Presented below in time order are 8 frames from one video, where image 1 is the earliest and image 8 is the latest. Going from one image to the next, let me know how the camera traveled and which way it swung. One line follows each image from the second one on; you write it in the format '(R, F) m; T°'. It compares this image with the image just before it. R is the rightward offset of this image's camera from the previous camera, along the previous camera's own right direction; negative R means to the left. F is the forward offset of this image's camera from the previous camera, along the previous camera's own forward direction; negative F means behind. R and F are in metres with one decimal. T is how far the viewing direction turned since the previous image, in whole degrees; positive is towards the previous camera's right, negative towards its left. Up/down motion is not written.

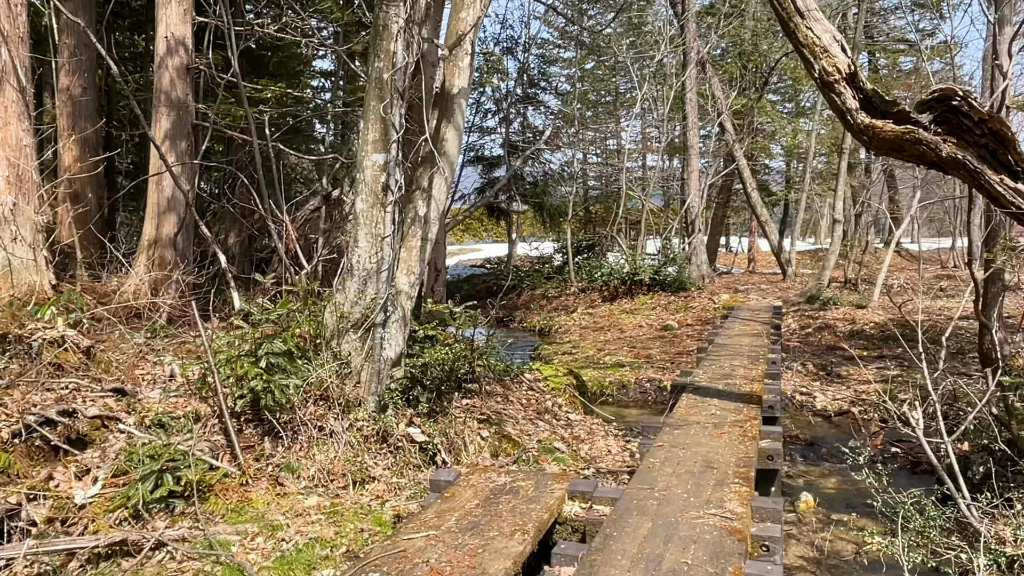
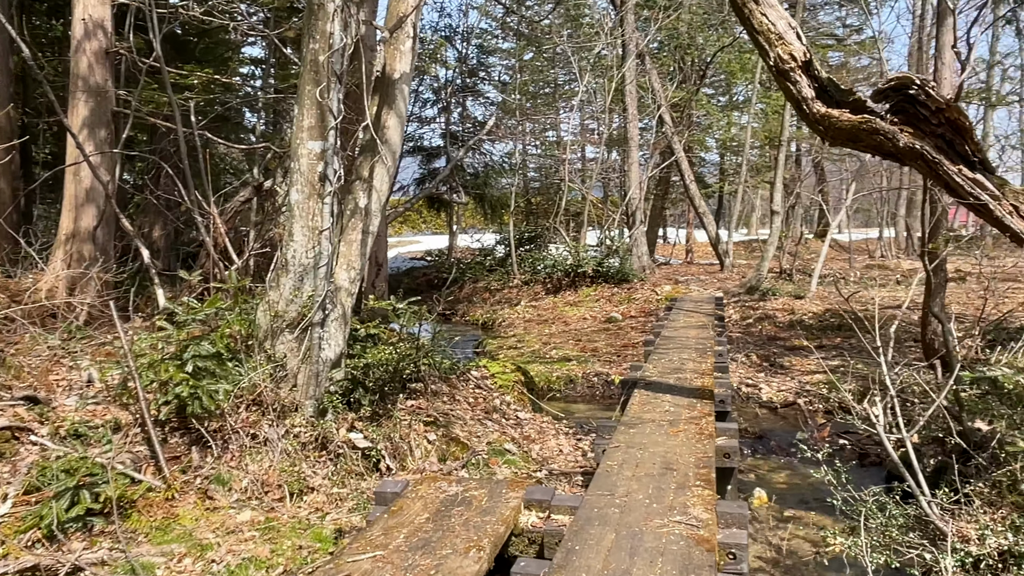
(0.0, +0.2) m; +4°
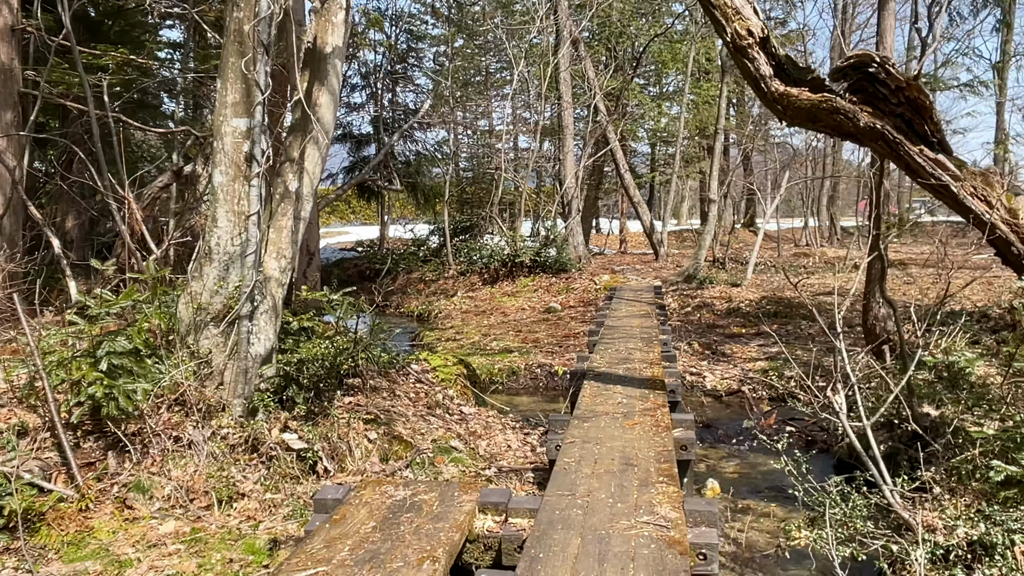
(-0.1, +0.3) m; +5°
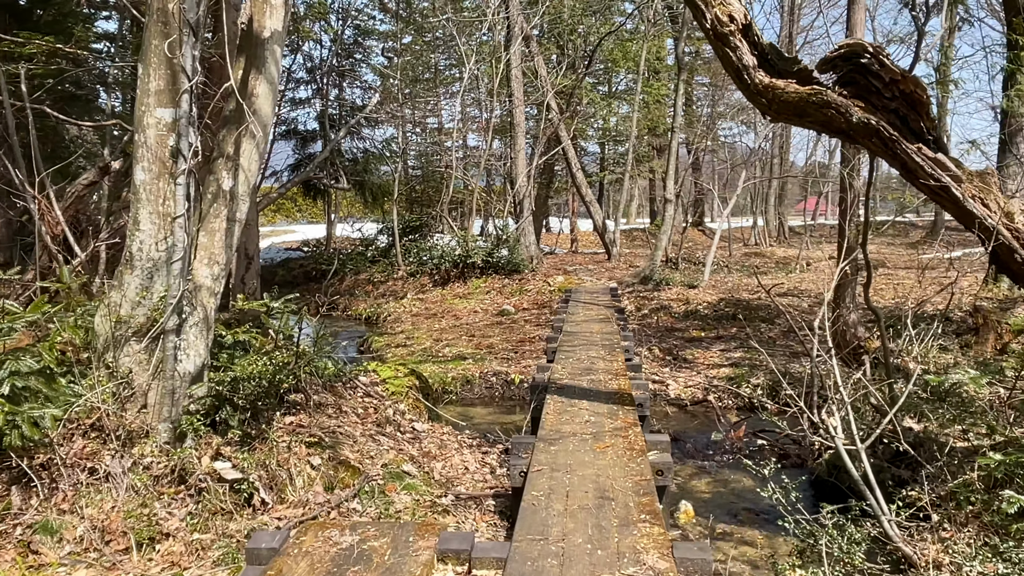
(0.0, +0.4) m; +4°
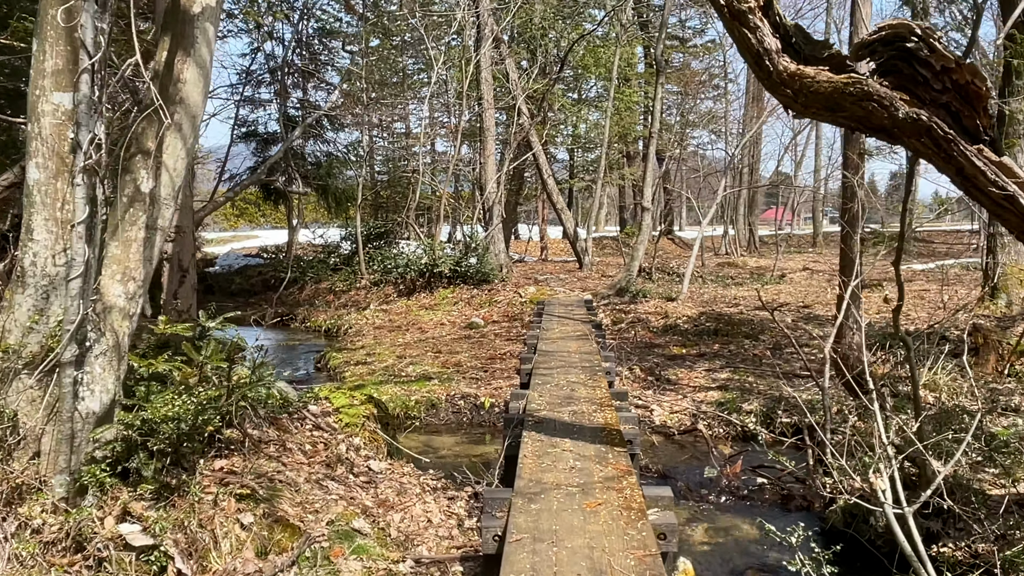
(0.0, +0.6) m; +2°
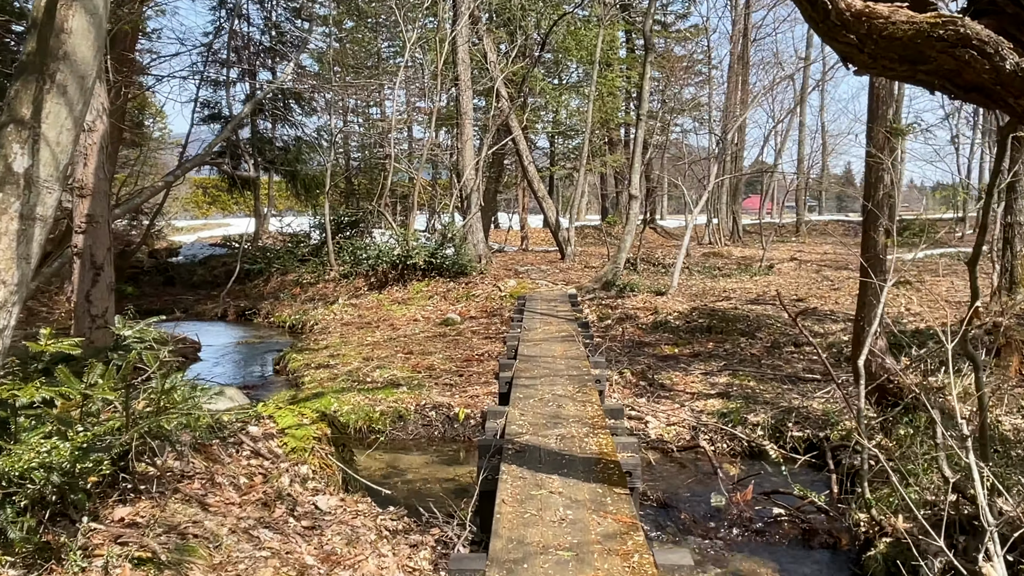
(0.0, +0.8) m; +1°
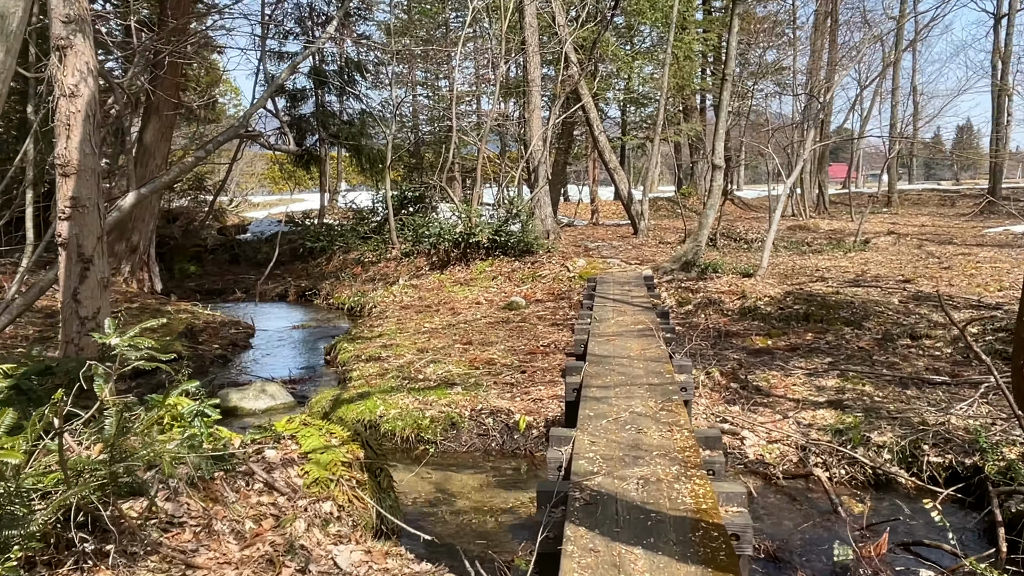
(0.0, +0.9) m; -5°
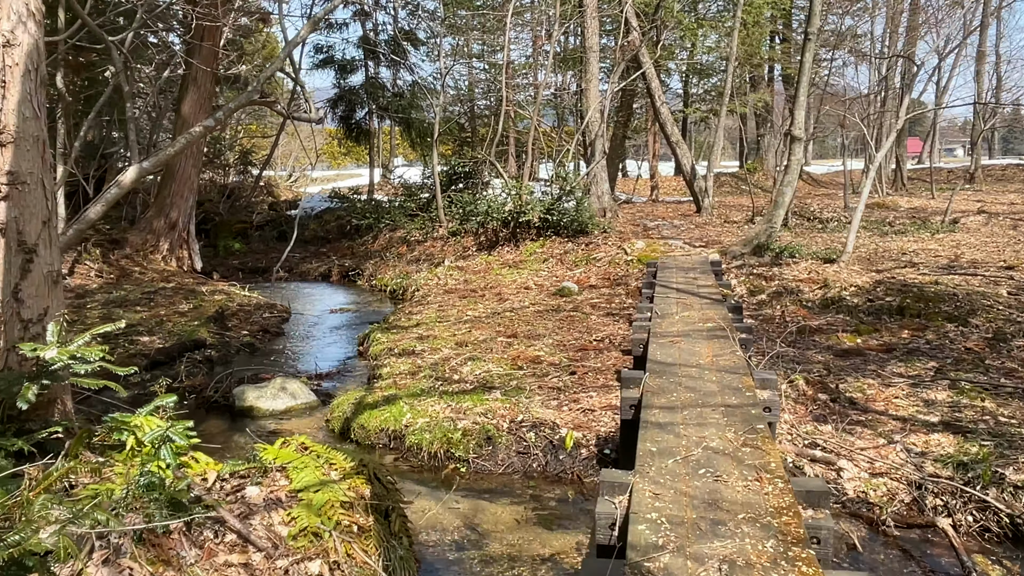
(+0.1, +0.8) m; -4°
